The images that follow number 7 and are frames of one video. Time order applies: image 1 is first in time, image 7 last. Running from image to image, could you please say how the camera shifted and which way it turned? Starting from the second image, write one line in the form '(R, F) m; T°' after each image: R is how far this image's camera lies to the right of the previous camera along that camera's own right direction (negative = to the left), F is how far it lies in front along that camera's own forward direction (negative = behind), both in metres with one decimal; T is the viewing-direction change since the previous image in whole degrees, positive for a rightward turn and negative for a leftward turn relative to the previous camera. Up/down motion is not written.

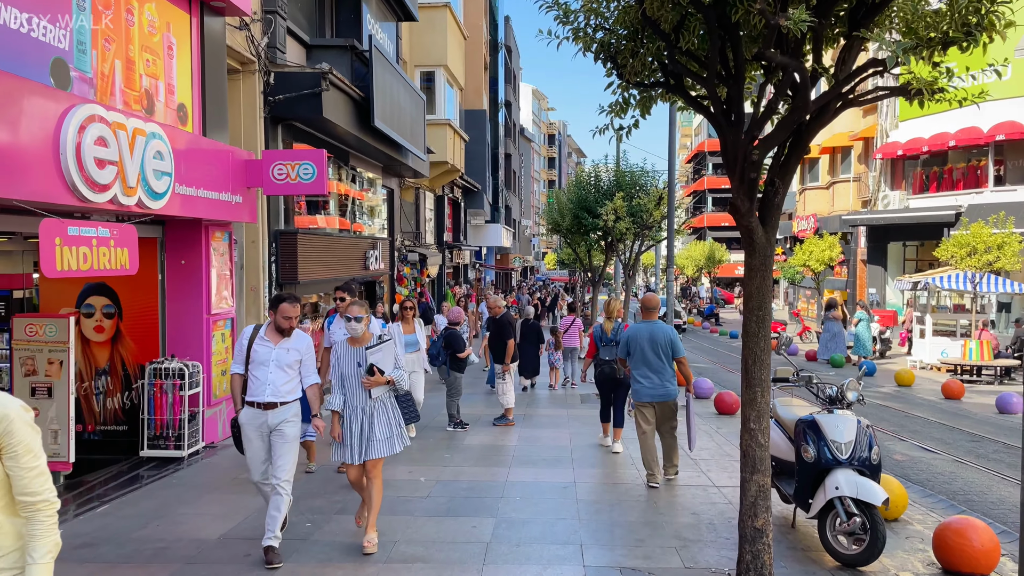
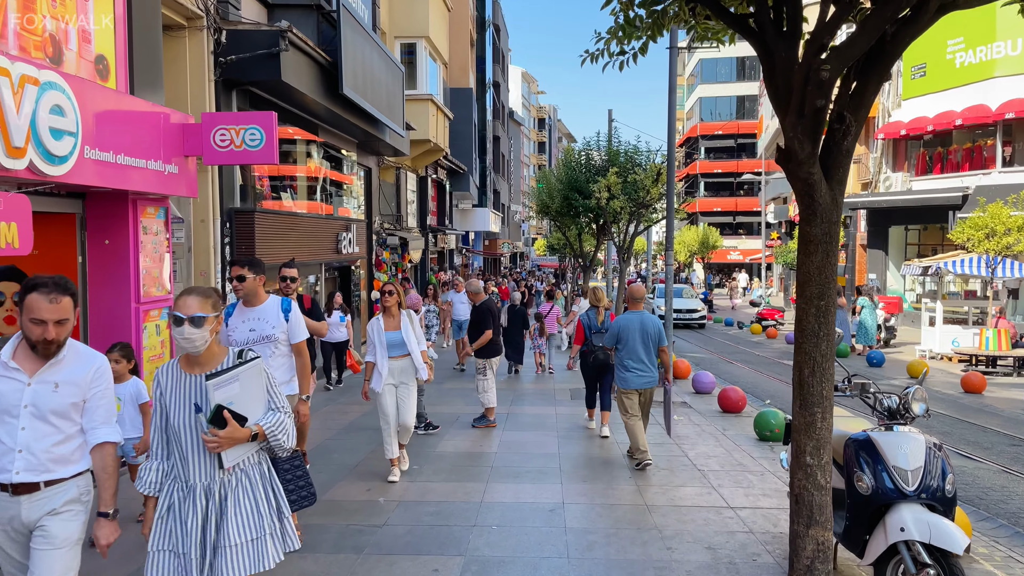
(+0.1, +1.1) m; +1°
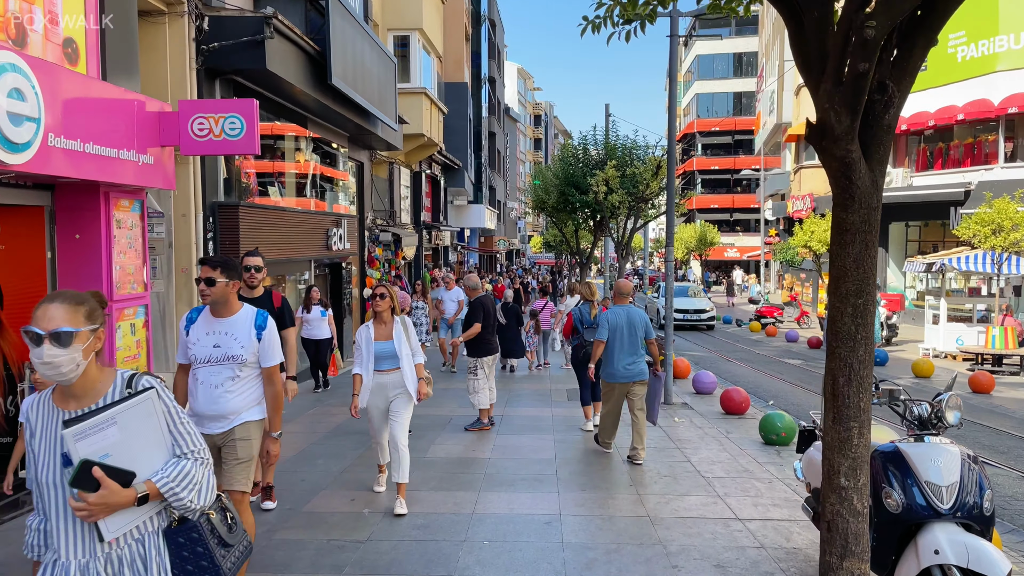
(0.0, +0.4) m; 0°
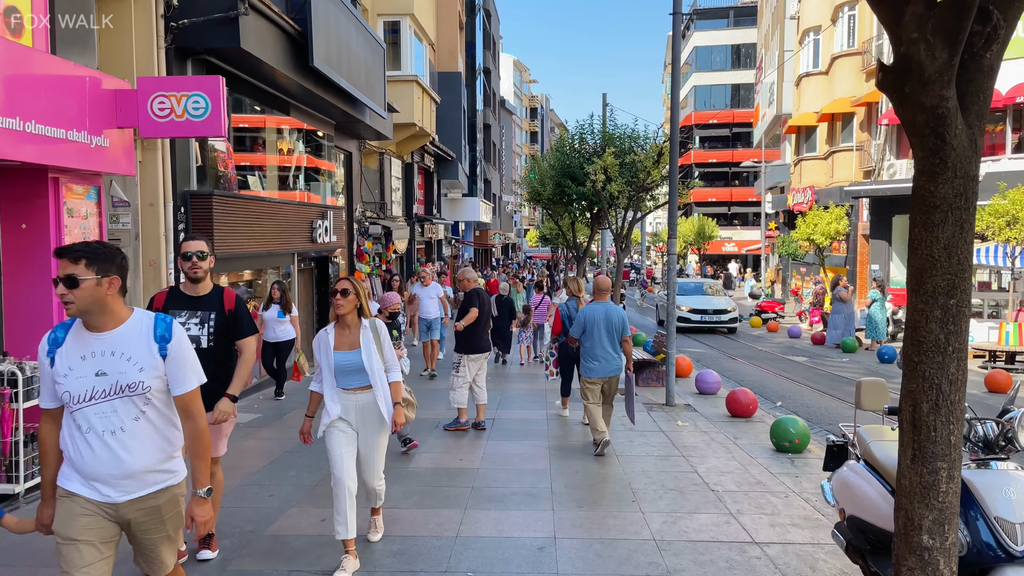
(0.0, +0.6) m; 0°
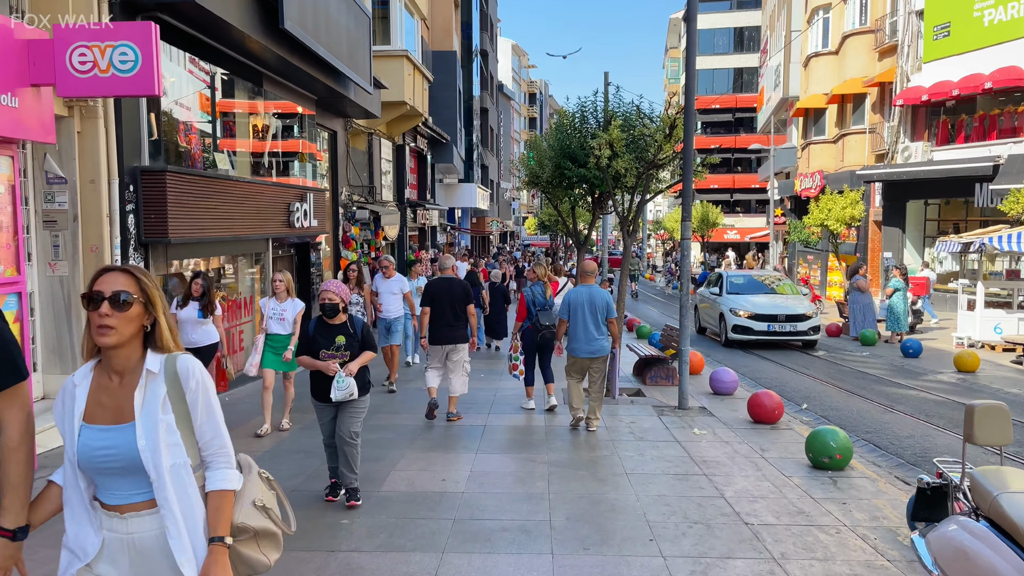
(+0.1, +1.1) m; 0°
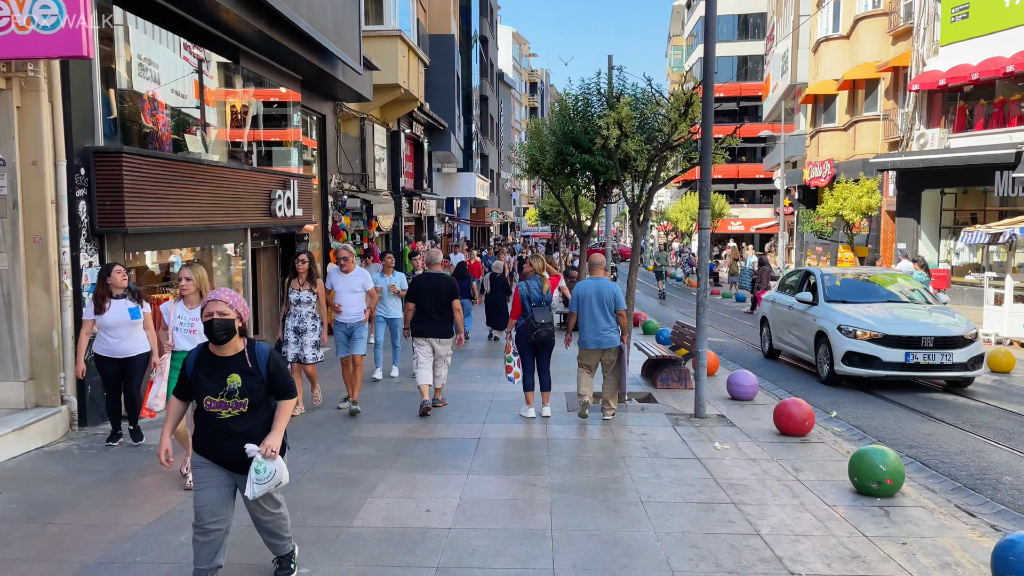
(0.0, +0.9) m; 0°
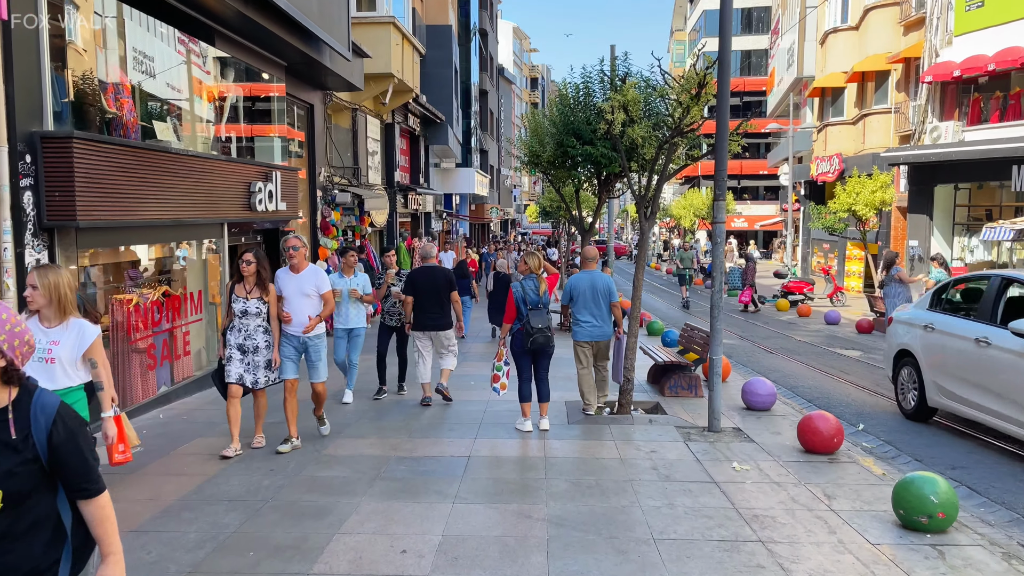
(+0.1, +0.7) m; 0°
